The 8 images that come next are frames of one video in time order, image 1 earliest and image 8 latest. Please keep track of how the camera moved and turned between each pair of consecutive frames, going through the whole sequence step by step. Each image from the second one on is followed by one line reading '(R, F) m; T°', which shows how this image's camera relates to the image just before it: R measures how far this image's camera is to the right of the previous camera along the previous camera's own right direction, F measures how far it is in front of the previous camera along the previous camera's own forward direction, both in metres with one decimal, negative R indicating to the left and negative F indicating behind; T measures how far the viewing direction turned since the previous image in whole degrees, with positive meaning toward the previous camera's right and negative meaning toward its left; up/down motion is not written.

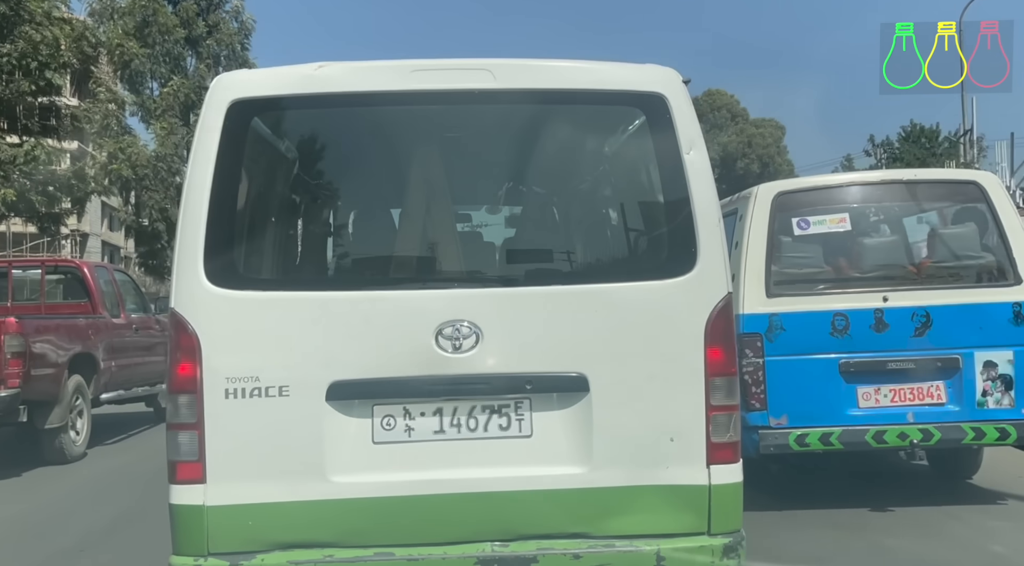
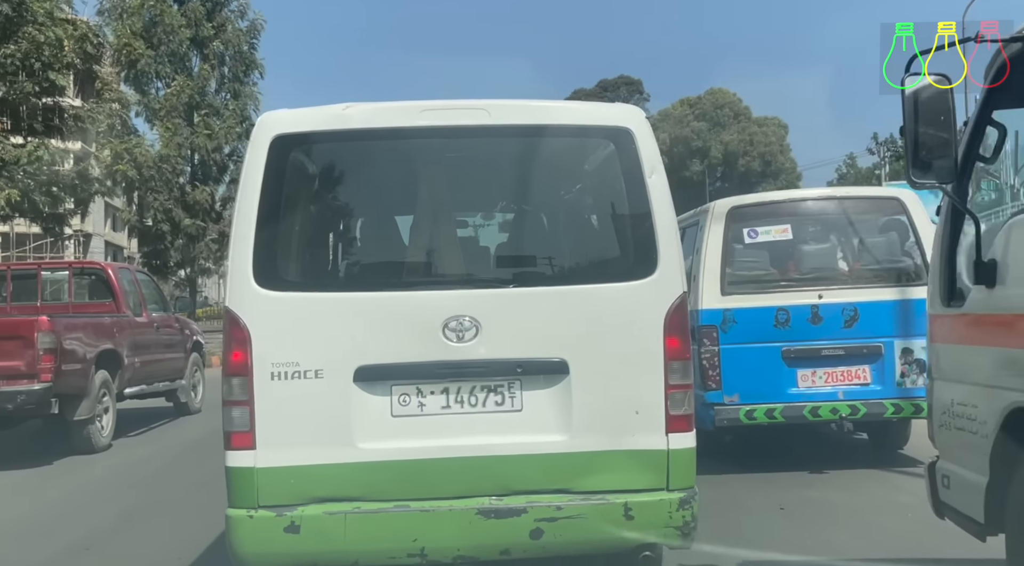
(0.0, -0.6) m; 0°
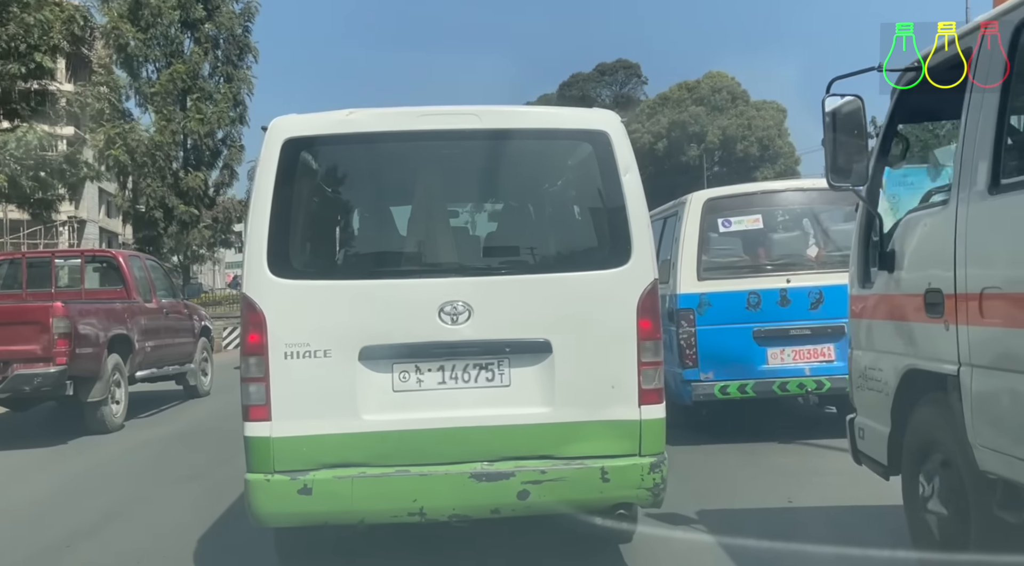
(0.0, -0.4) m; 0°
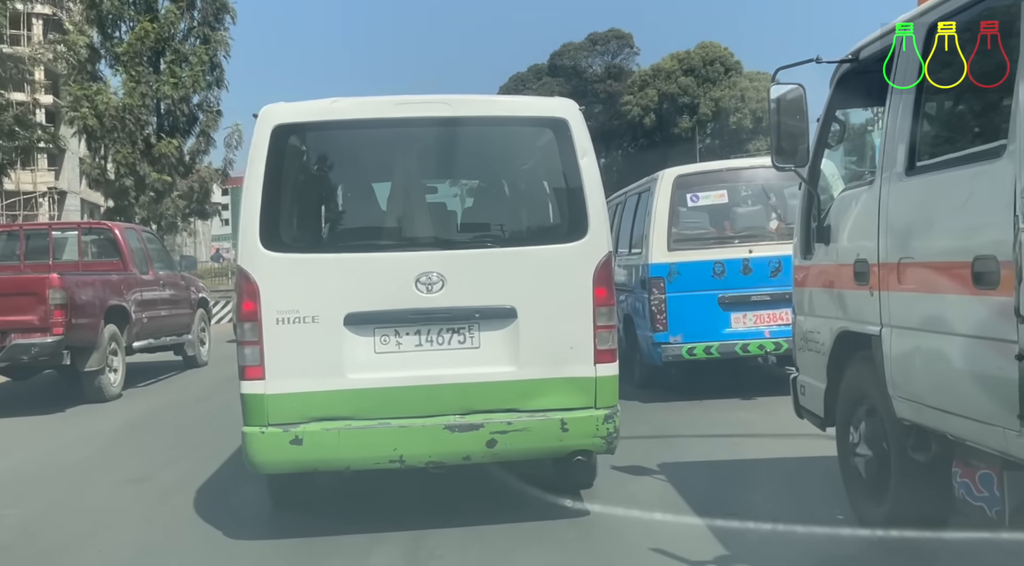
(+0.1, -0.4) m; +1°
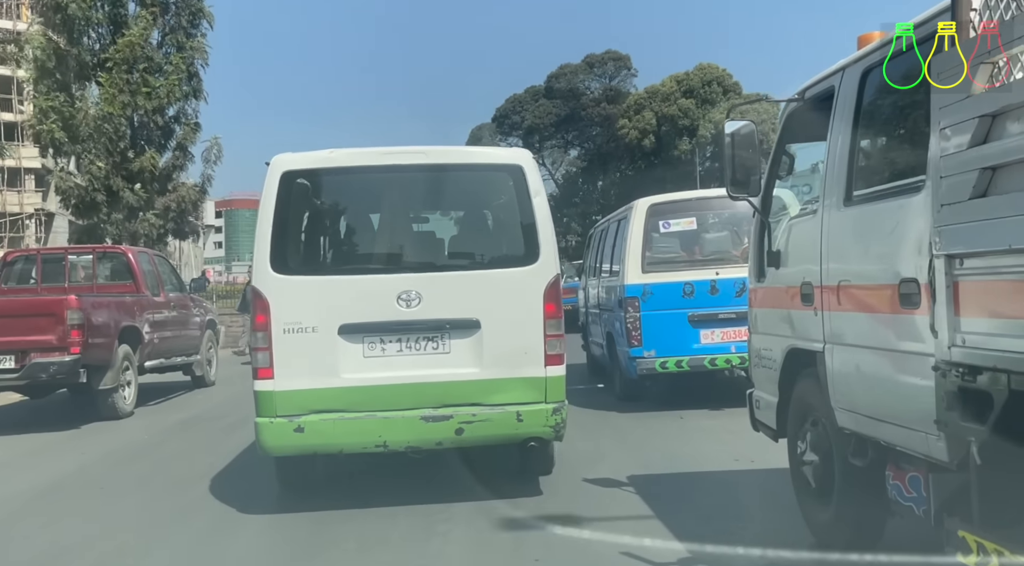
(+0.2, -0.9) m; 0°
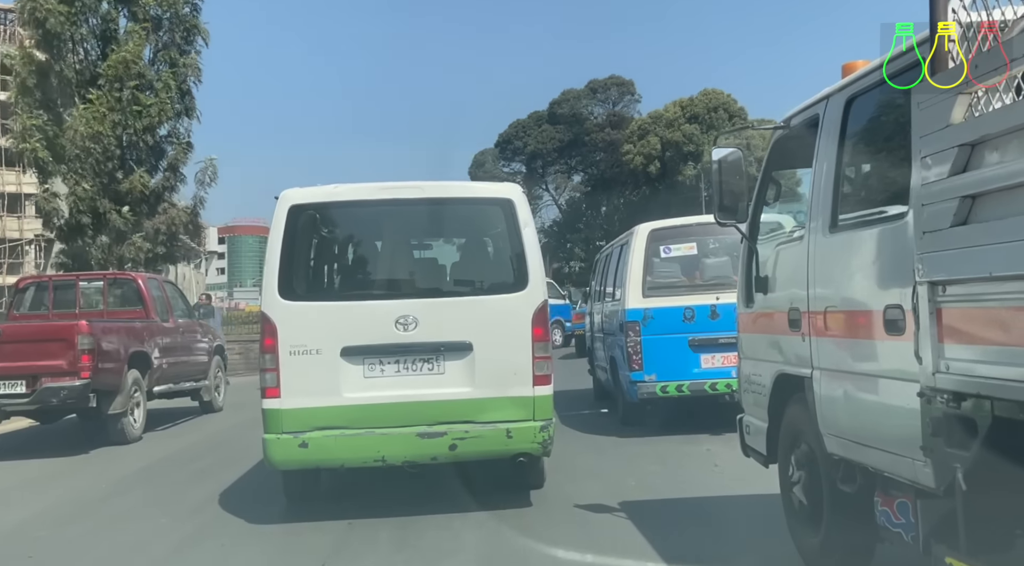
(+0.1, -0.4) m; 0°
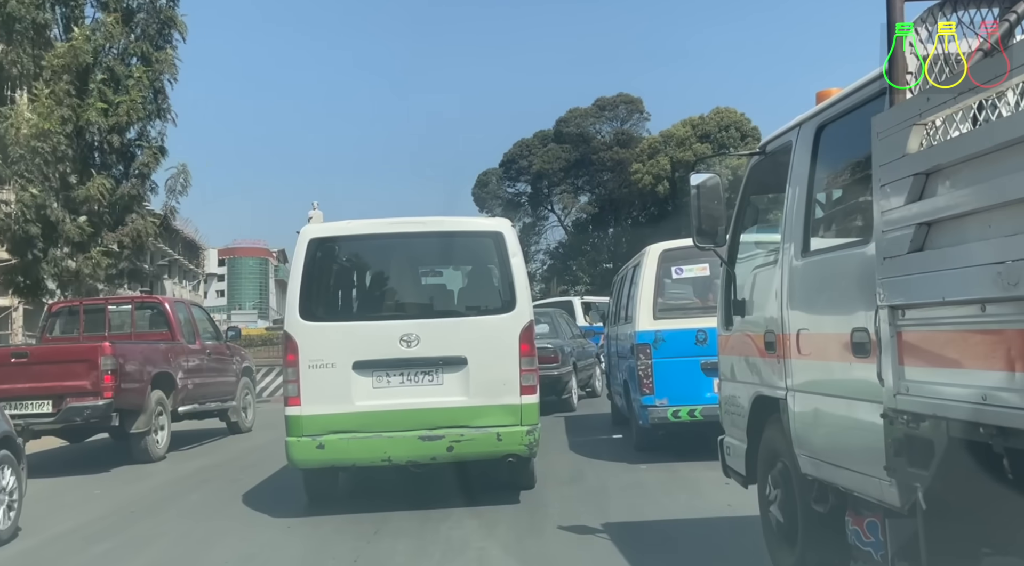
(+0.2, -0.8) m; -1°
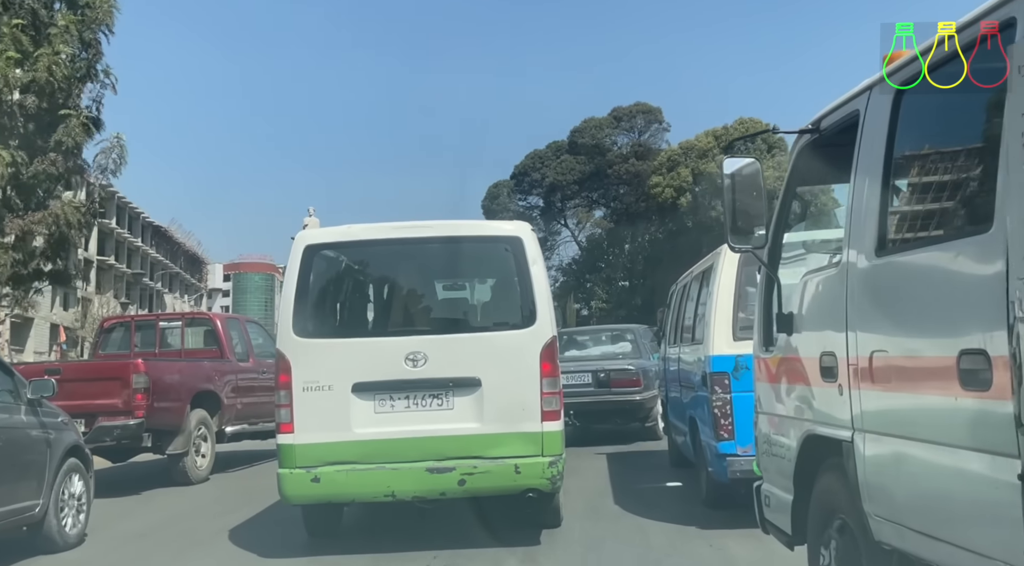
(0.0, +0.7) m; -2°
